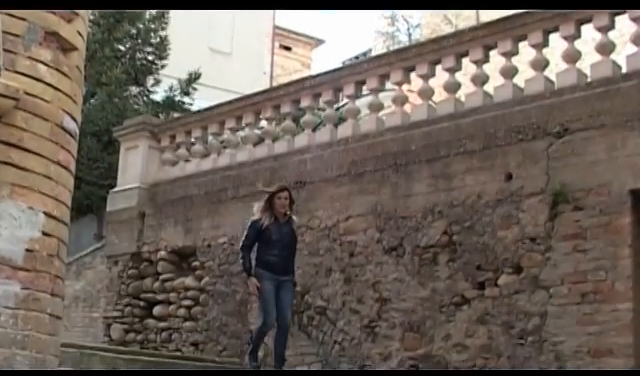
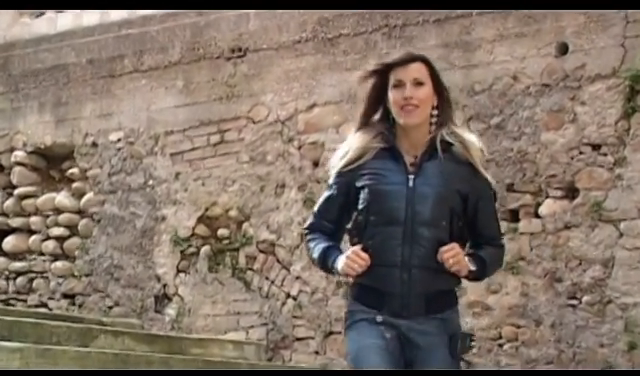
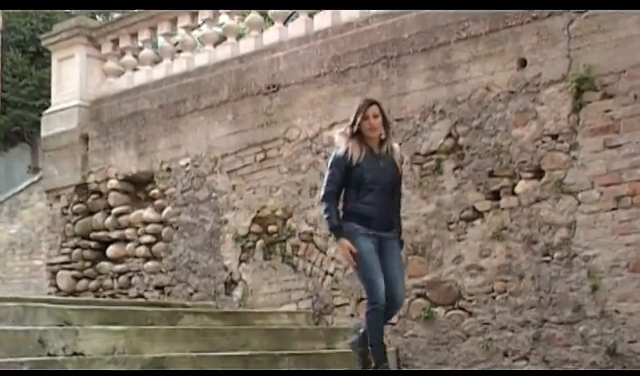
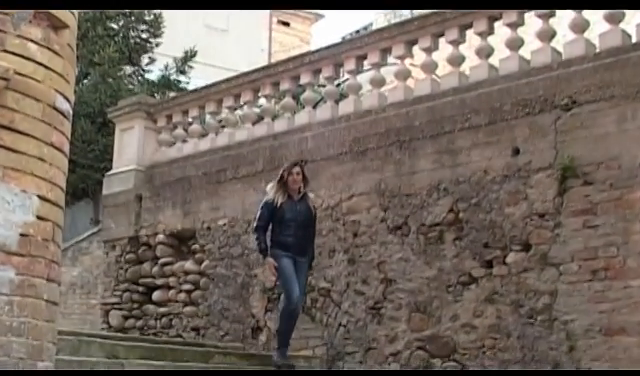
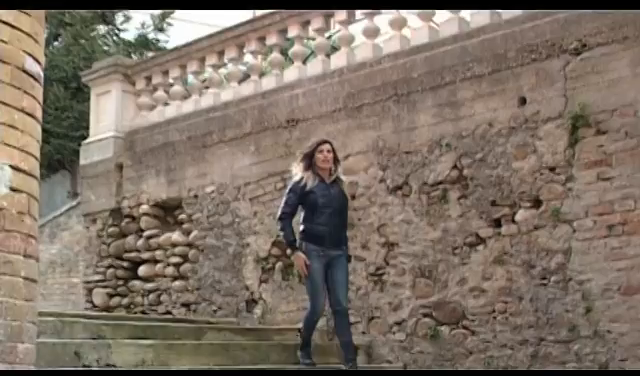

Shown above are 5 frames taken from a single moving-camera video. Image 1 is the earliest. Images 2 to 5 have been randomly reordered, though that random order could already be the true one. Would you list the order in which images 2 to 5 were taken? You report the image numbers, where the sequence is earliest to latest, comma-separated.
4, 5, 3, 2
